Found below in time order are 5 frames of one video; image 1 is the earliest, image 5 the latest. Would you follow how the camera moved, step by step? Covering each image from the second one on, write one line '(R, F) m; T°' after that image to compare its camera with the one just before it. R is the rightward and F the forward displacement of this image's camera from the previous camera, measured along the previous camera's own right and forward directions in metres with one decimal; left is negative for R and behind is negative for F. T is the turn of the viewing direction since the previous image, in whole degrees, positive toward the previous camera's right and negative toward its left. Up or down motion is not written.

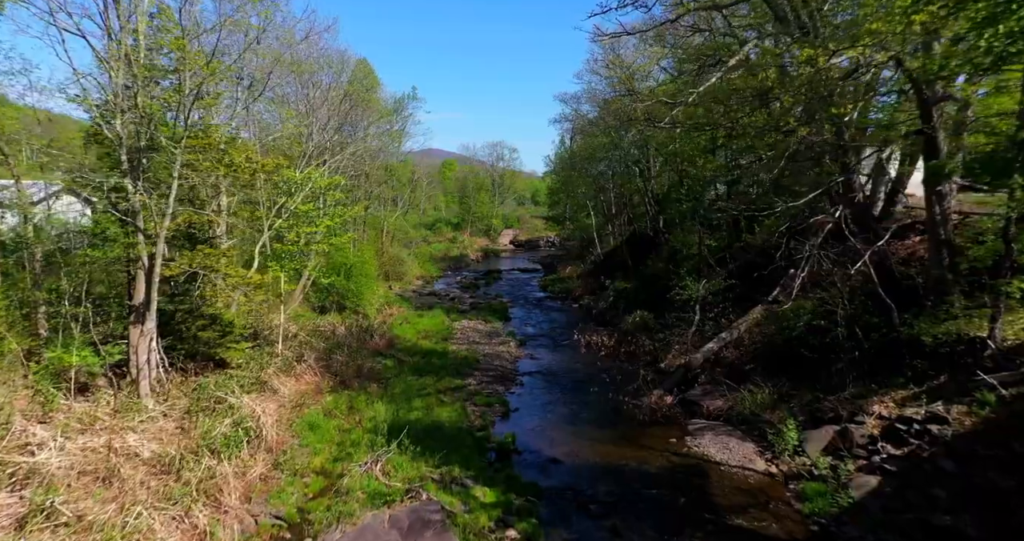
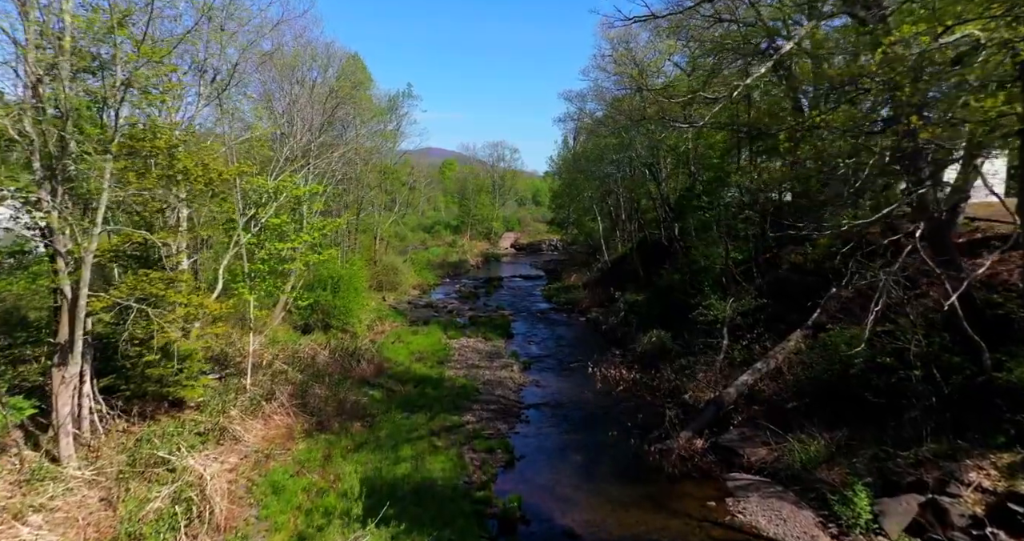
(-0.1, +2.0) m; 0°
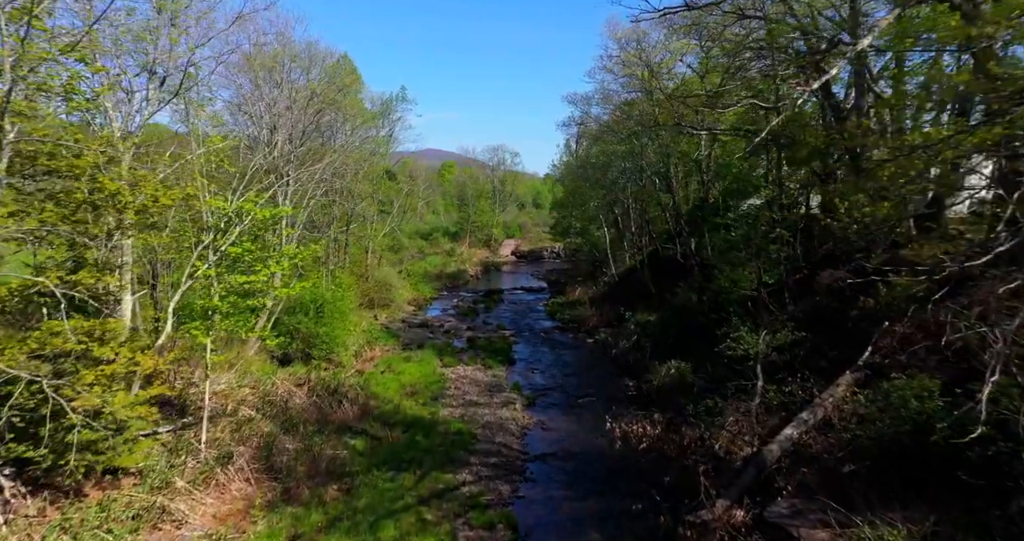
(-0.1, +2.0) m; 0°
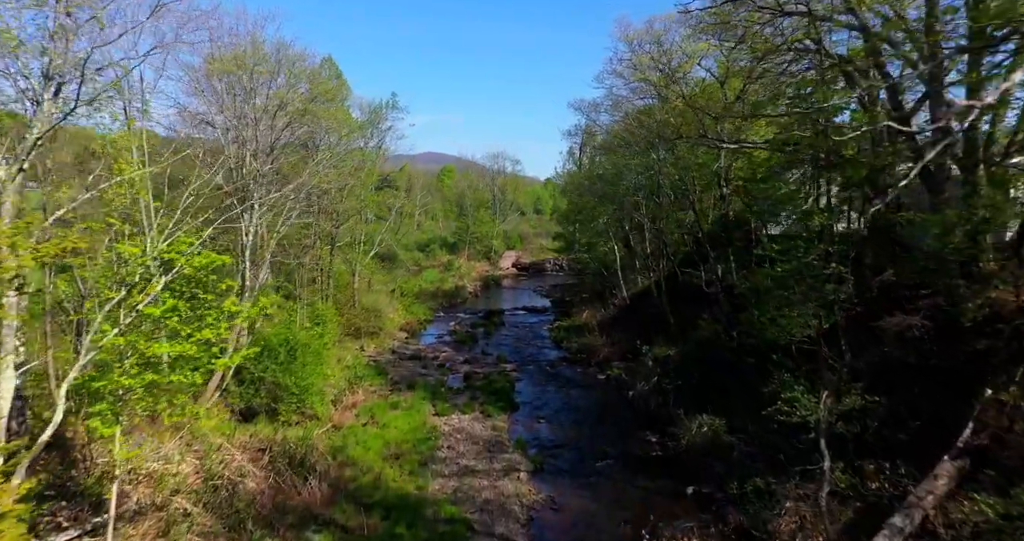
(-0.1, +2.6) m; 0°
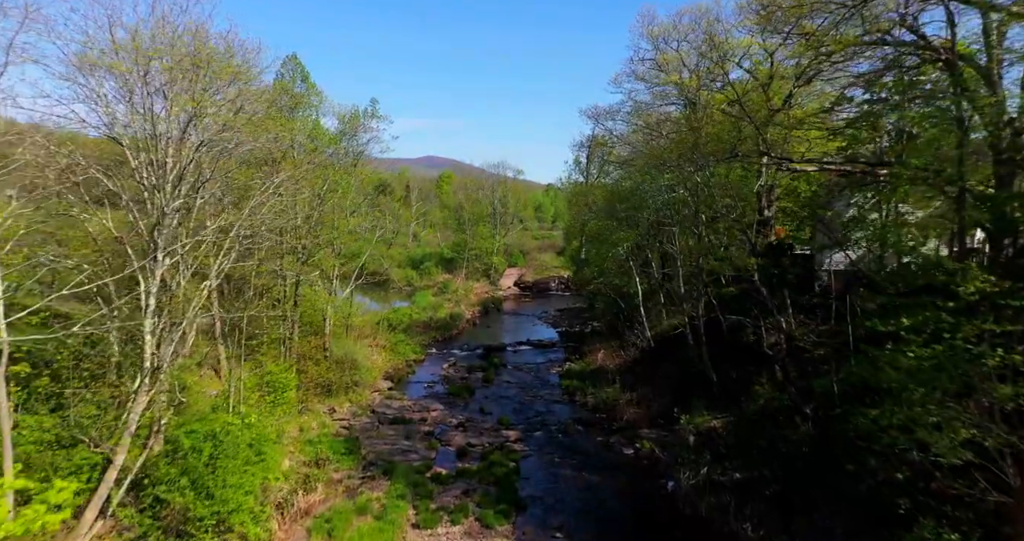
(-0.1, +4.3) m; 0°
